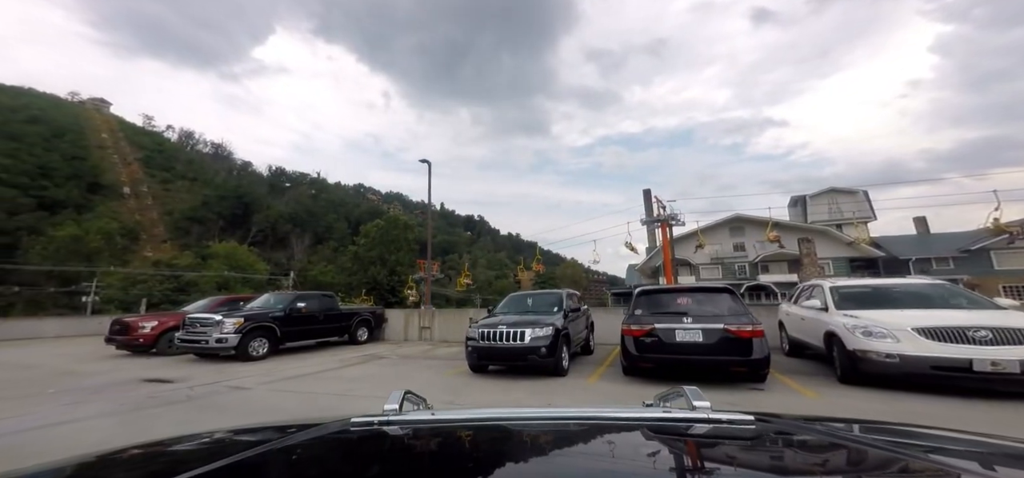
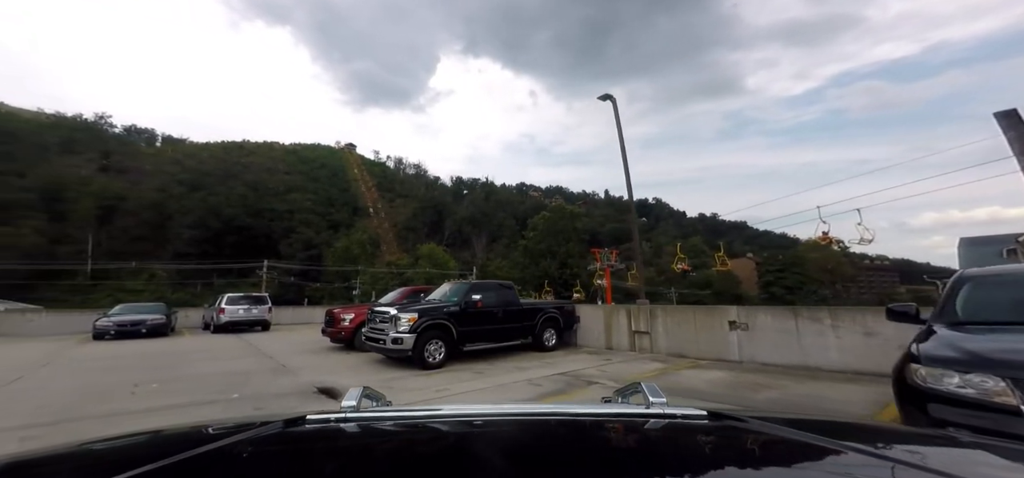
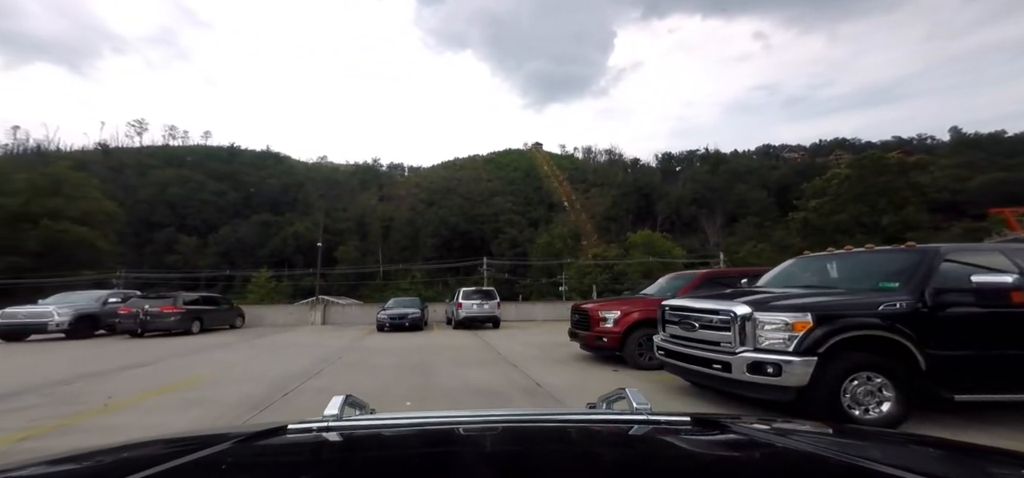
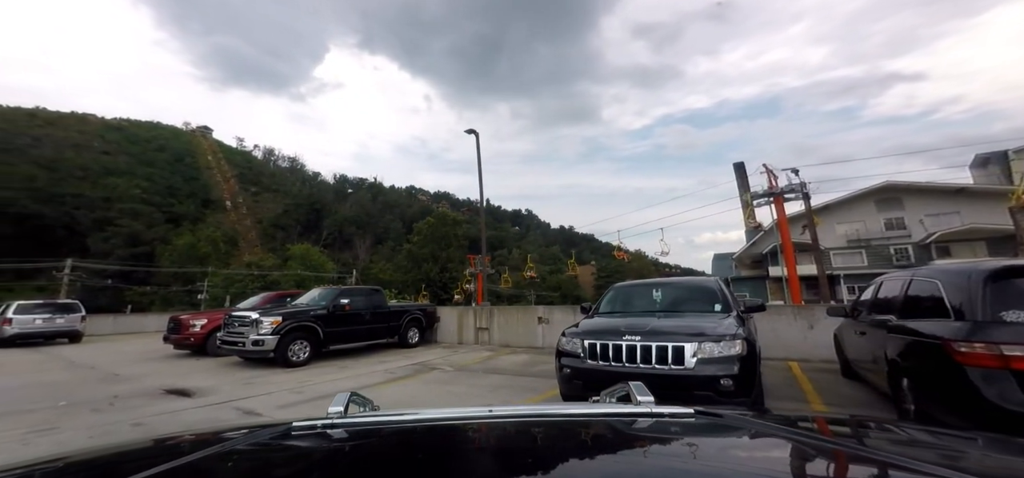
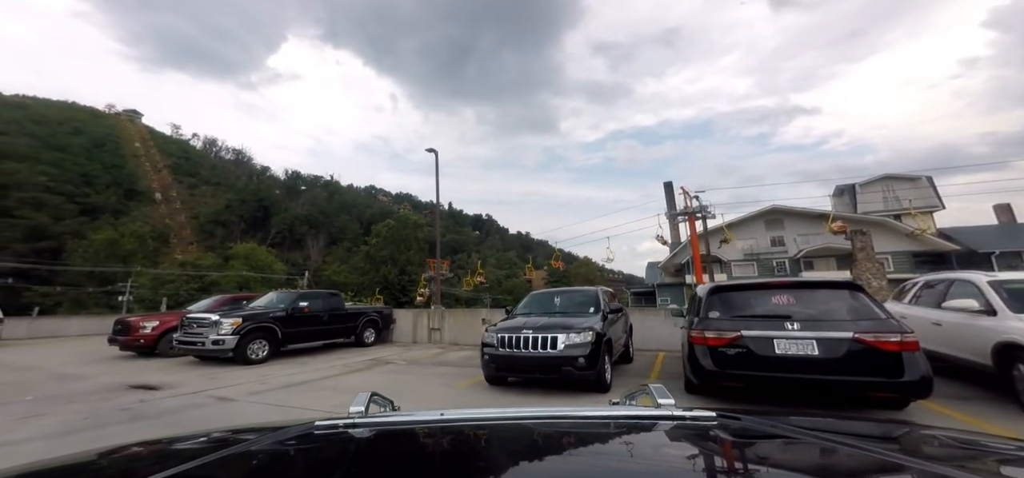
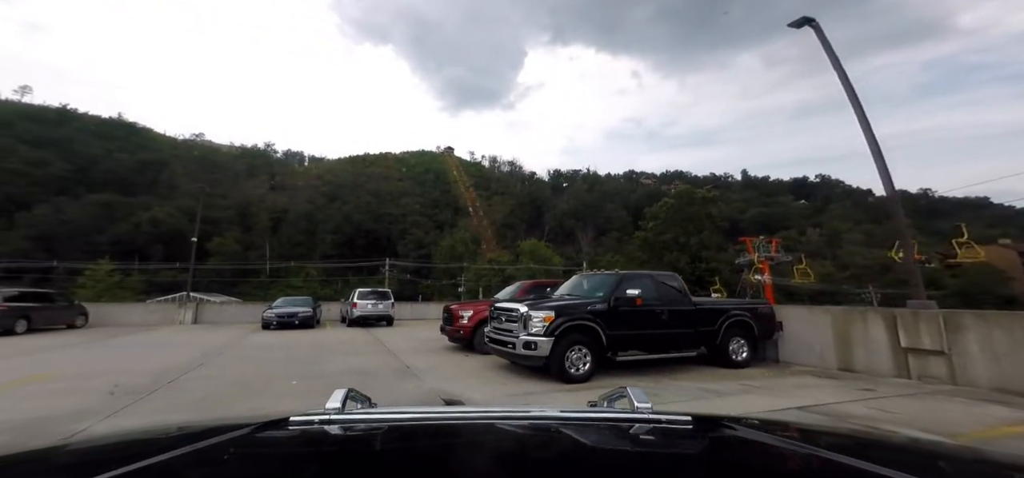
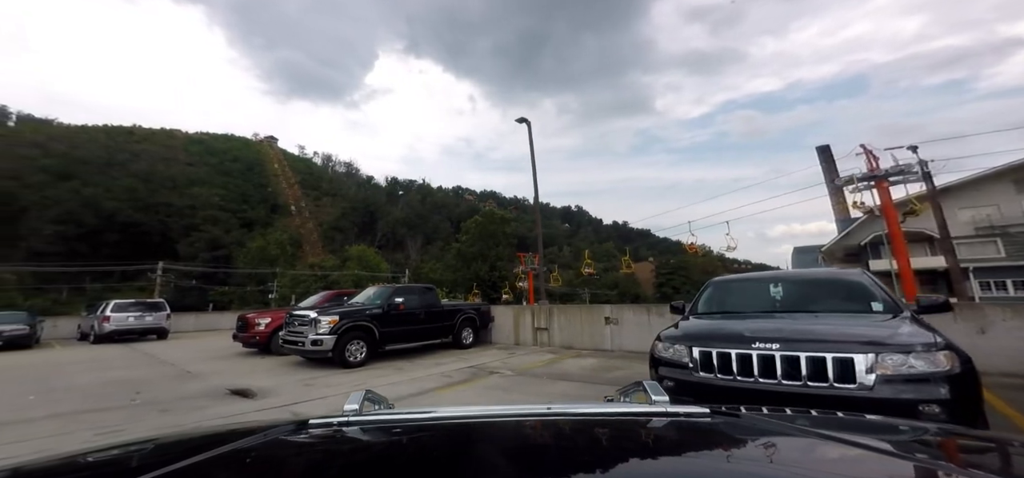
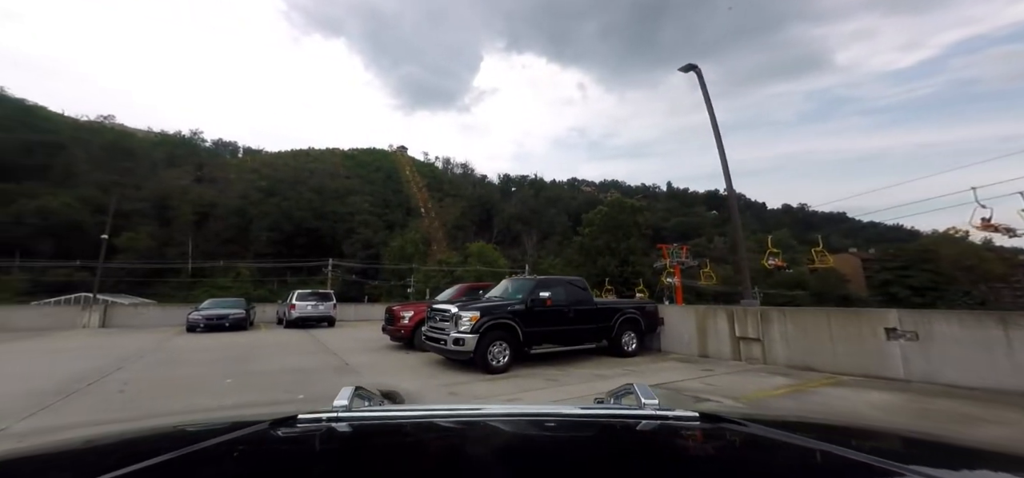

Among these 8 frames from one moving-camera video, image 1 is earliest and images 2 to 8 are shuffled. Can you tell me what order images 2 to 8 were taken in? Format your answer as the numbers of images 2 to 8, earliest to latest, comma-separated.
5, 4, 7, 2, 8, 6, 3
